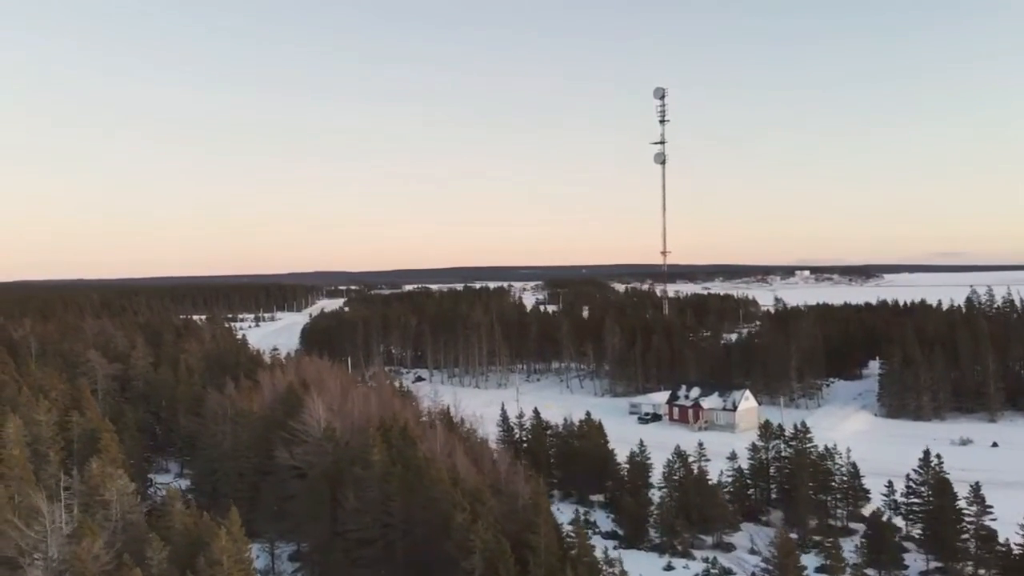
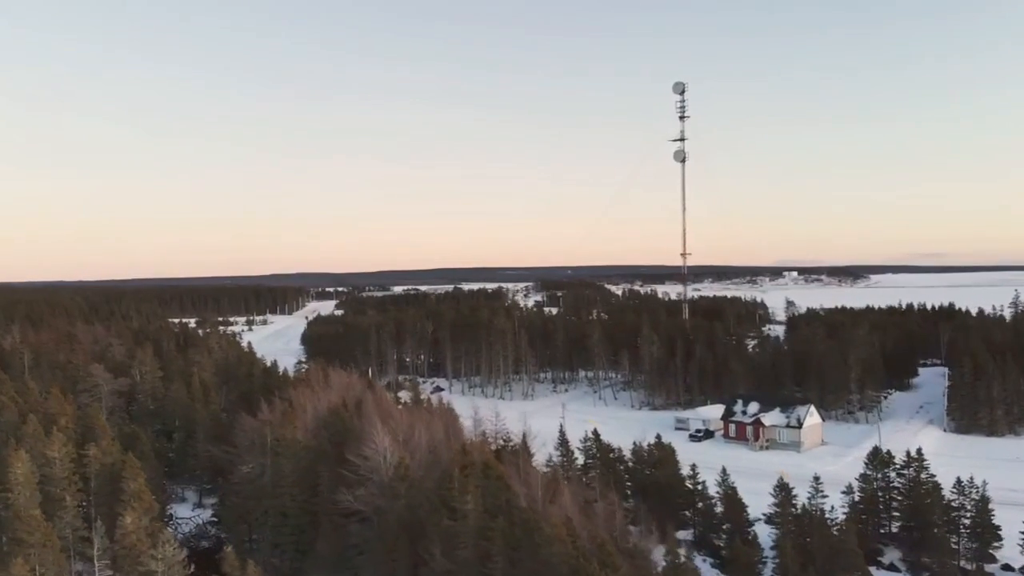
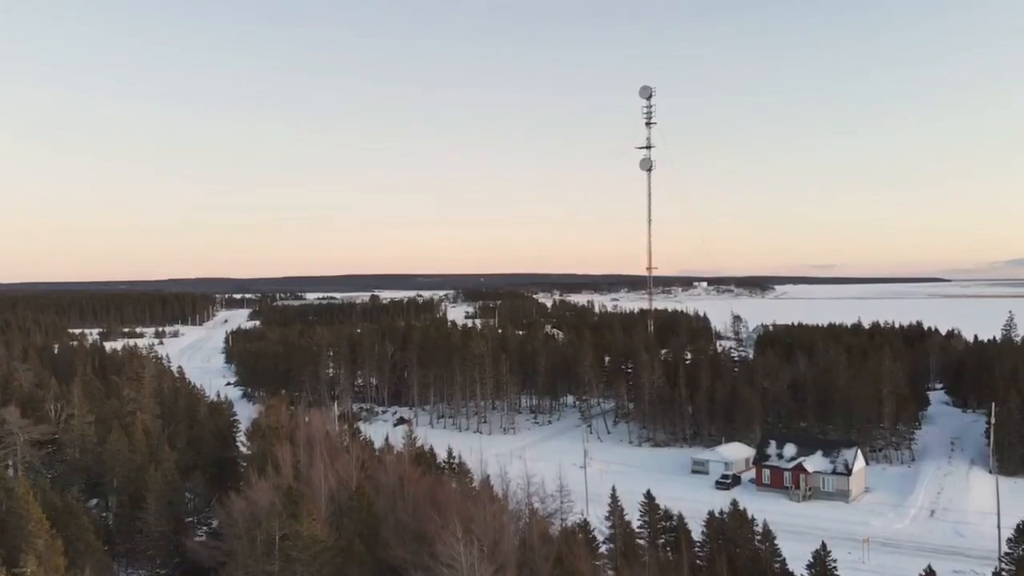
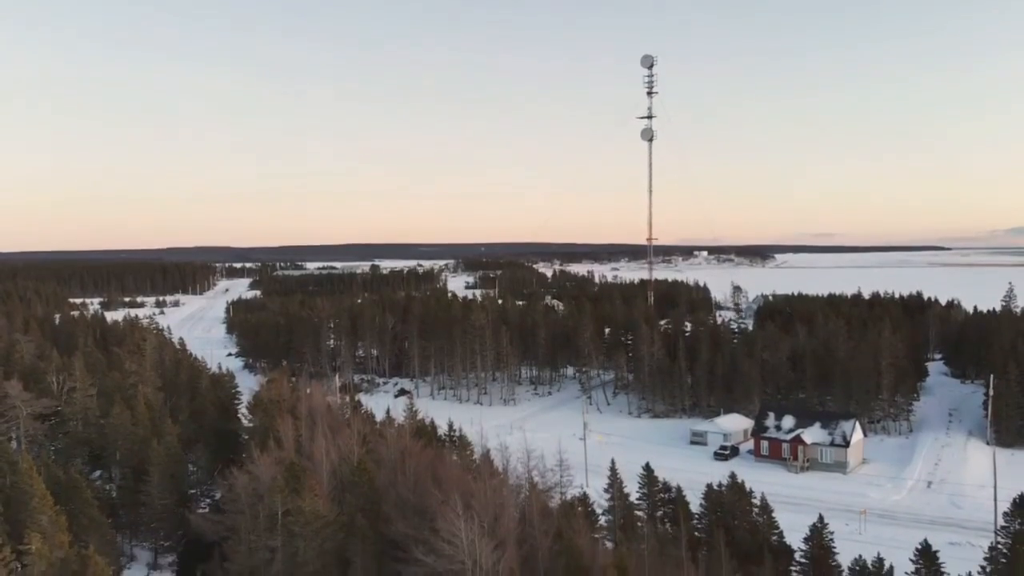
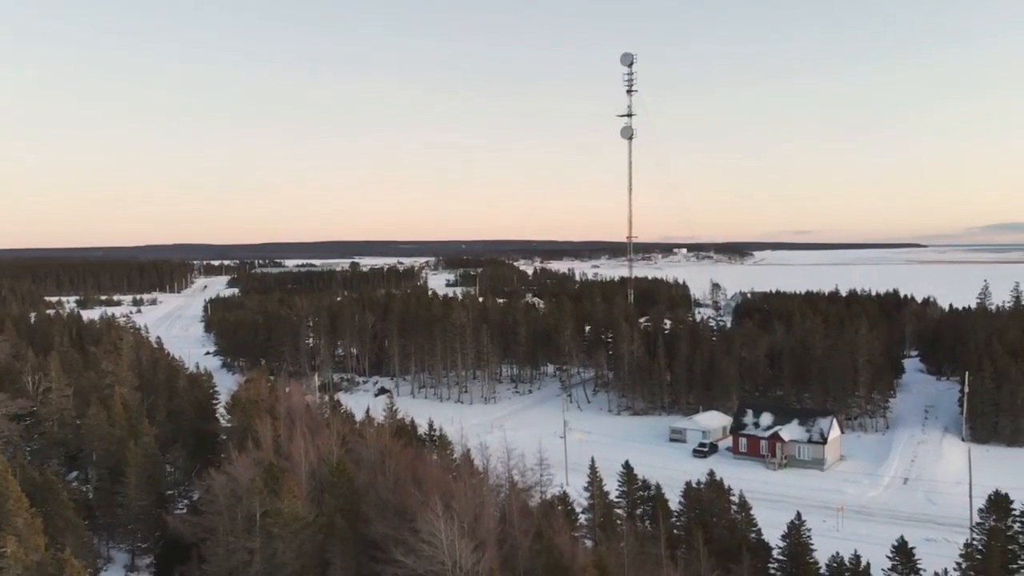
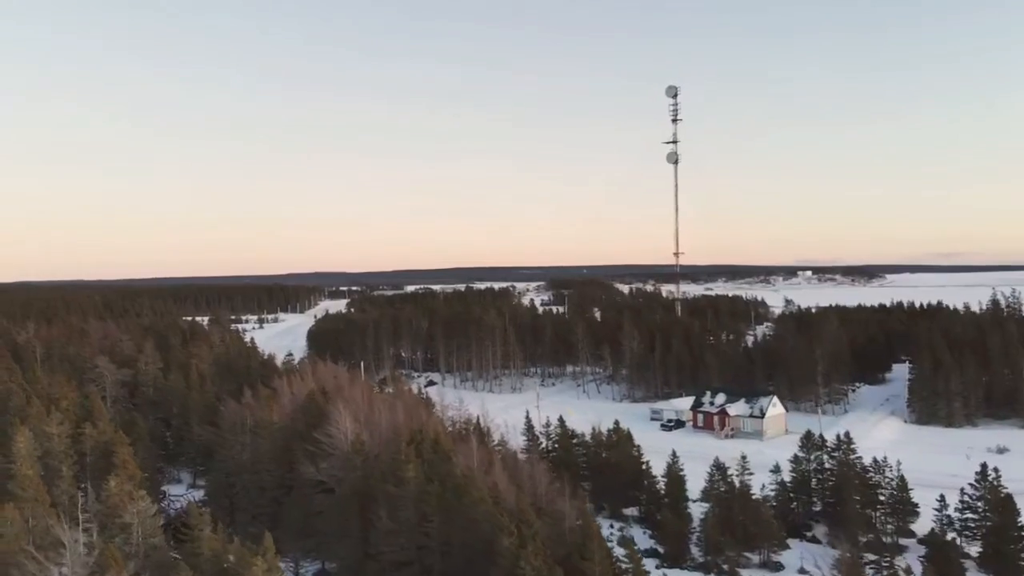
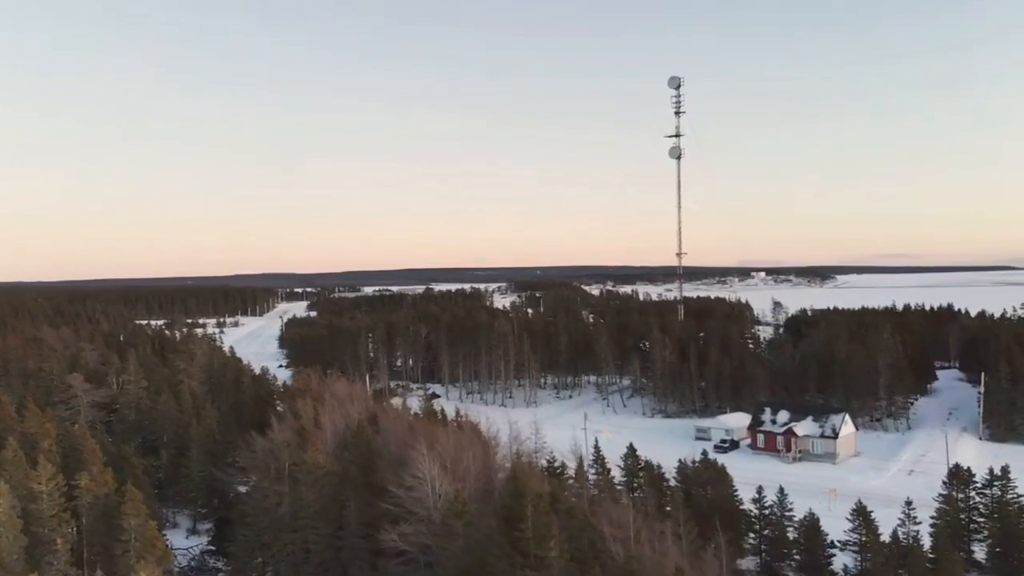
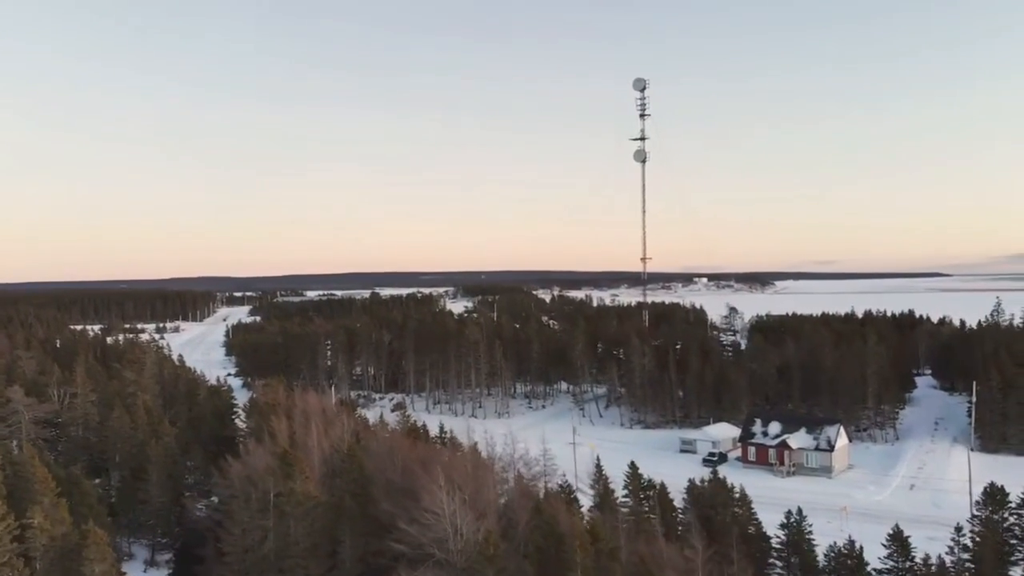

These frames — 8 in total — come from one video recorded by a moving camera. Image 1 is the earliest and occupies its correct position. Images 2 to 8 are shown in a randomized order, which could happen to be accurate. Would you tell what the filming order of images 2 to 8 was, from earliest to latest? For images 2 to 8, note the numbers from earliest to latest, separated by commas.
6, 2, 7, 8, 3, 4, 5
